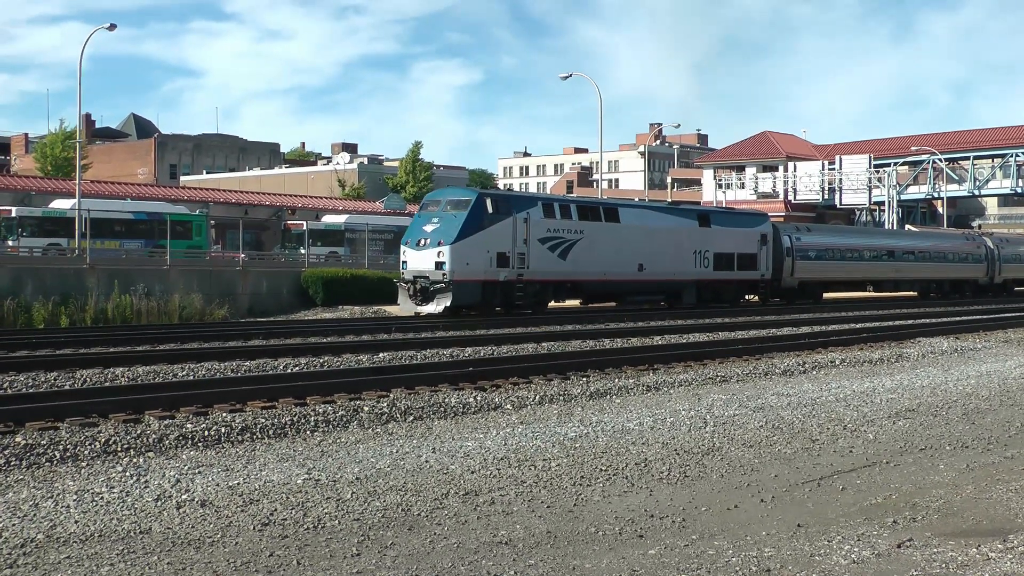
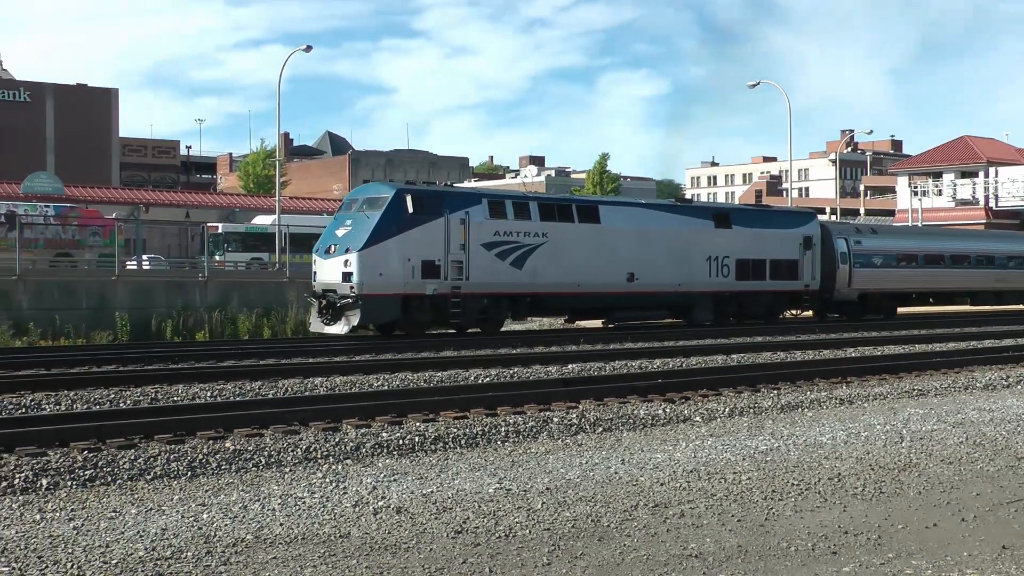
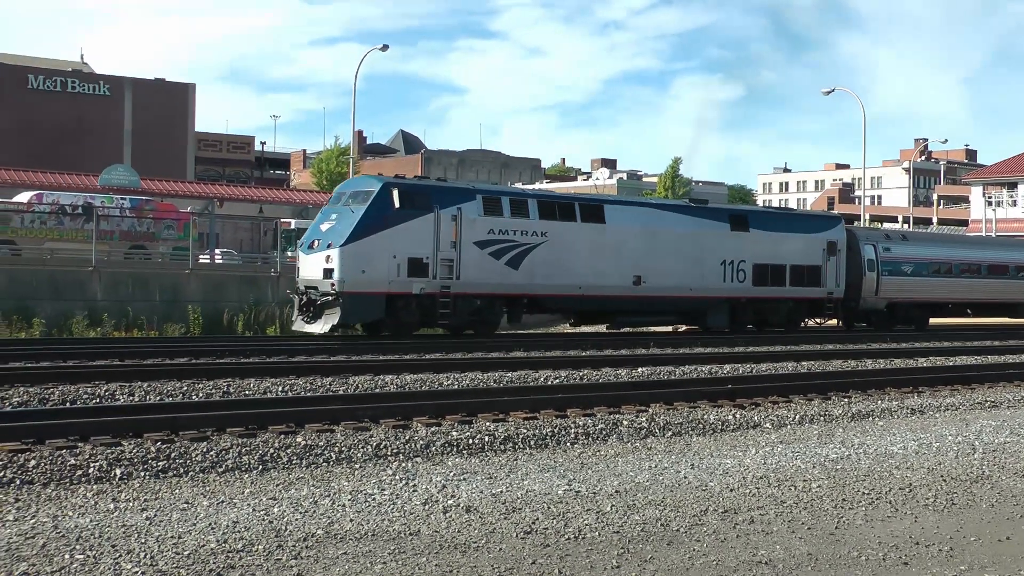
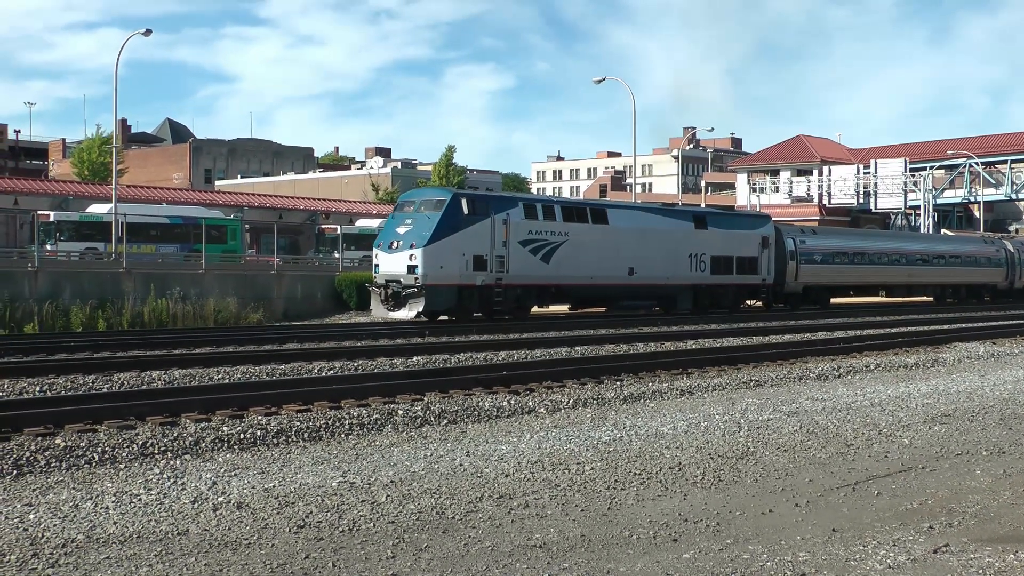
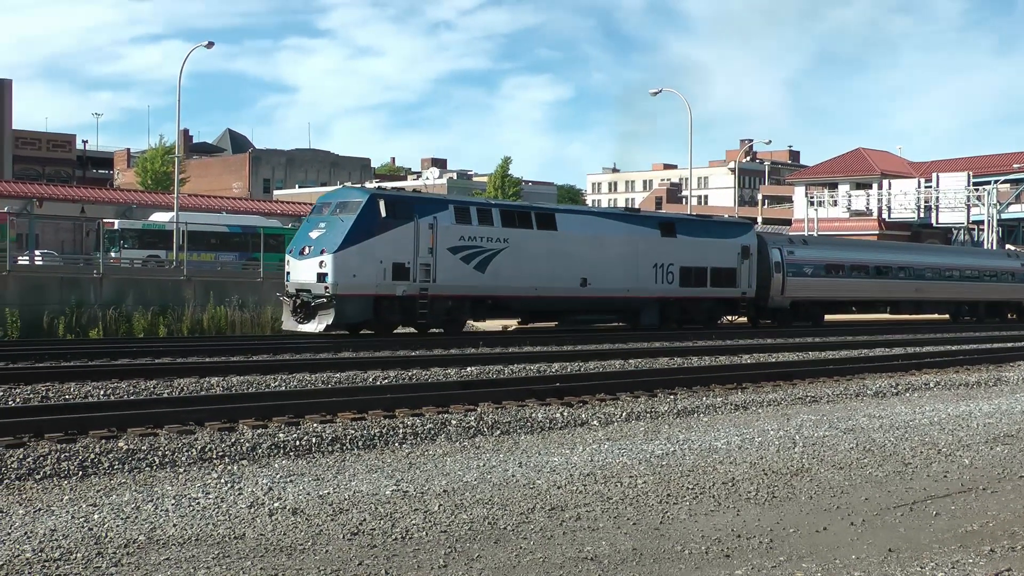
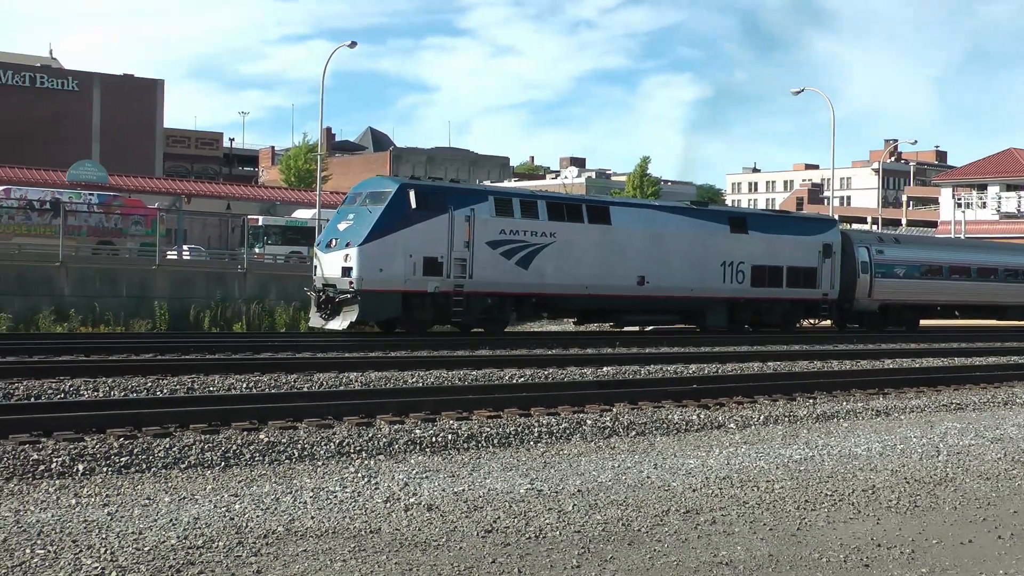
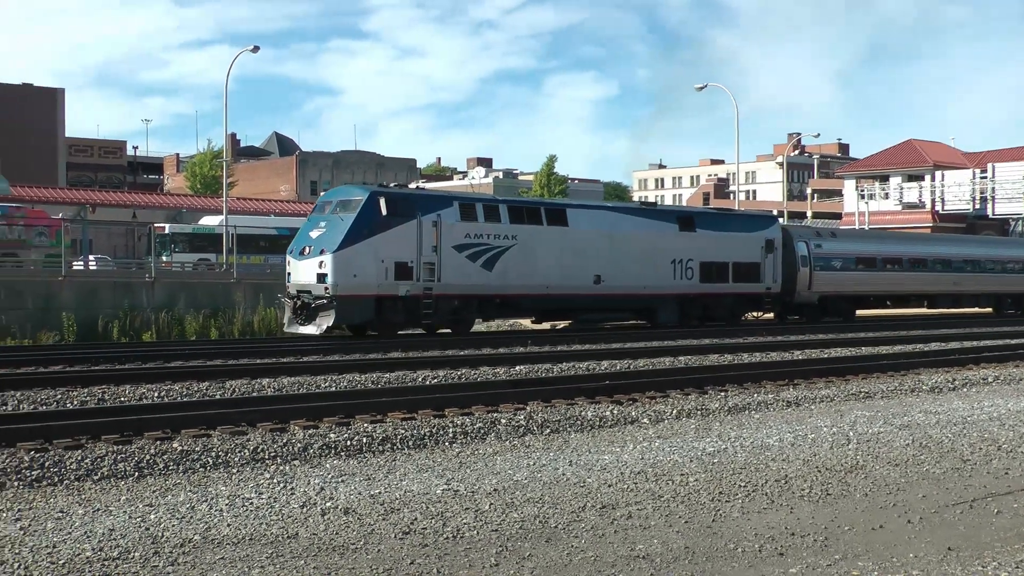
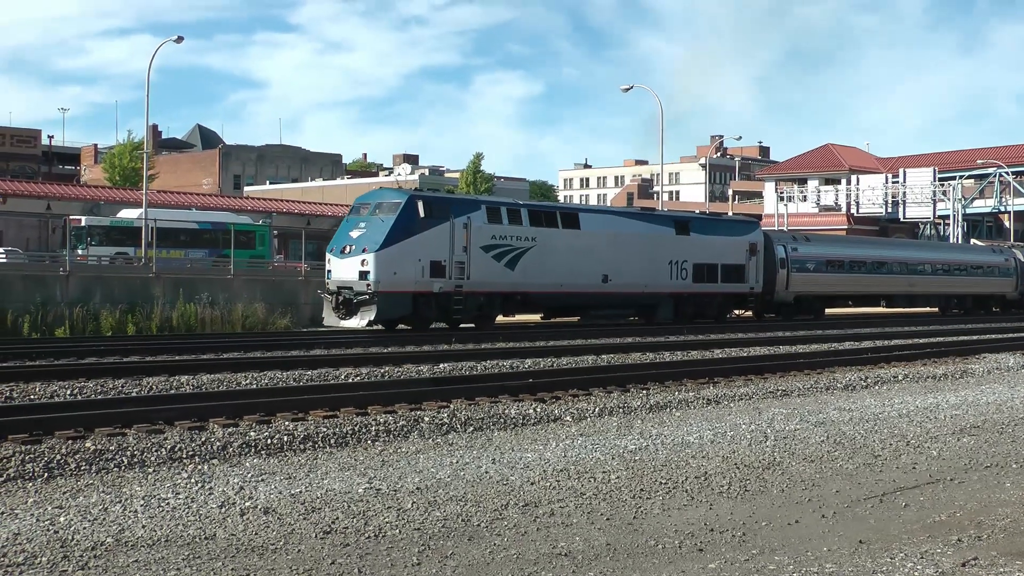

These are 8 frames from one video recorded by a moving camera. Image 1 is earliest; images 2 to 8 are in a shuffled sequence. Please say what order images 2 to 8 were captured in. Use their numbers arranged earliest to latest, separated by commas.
4, 8, 5, 7, 2, 6, 3
